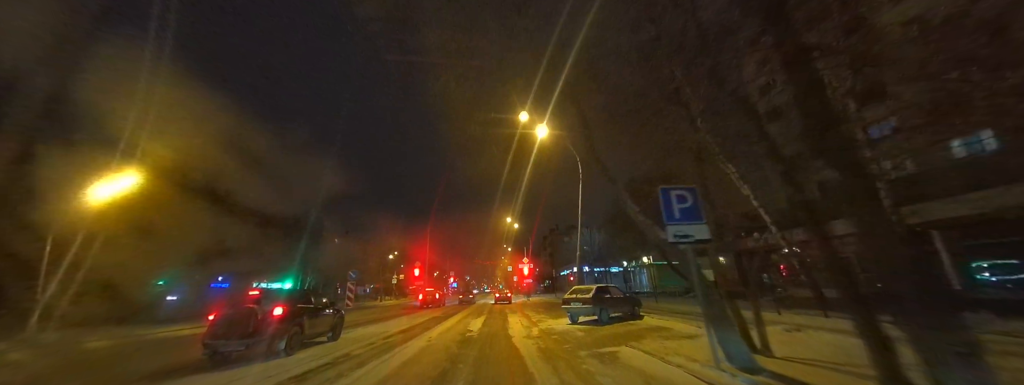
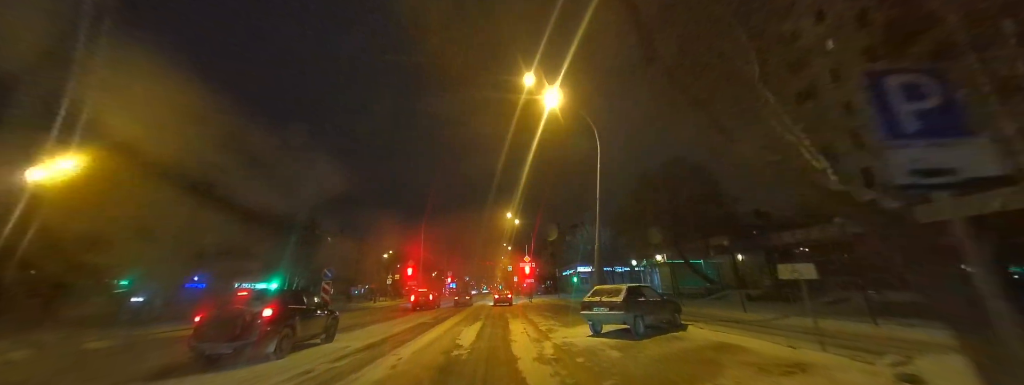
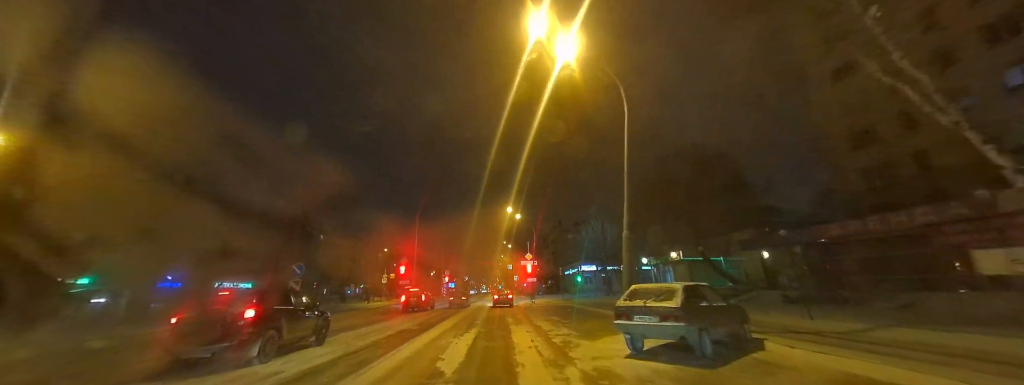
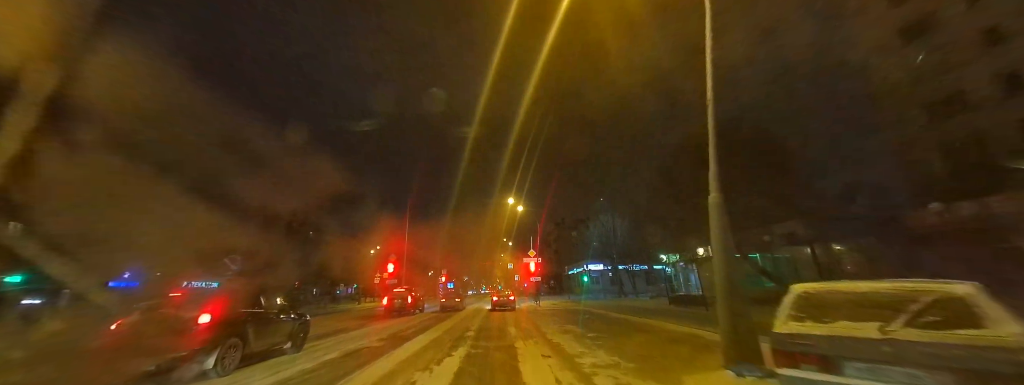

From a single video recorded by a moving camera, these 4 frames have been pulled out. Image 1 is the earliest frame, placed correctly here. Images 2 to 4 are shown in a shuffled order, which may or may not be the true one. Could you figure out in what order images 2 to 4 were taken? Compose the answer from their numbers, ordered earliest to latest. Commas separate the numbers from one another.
2, 3, 4
